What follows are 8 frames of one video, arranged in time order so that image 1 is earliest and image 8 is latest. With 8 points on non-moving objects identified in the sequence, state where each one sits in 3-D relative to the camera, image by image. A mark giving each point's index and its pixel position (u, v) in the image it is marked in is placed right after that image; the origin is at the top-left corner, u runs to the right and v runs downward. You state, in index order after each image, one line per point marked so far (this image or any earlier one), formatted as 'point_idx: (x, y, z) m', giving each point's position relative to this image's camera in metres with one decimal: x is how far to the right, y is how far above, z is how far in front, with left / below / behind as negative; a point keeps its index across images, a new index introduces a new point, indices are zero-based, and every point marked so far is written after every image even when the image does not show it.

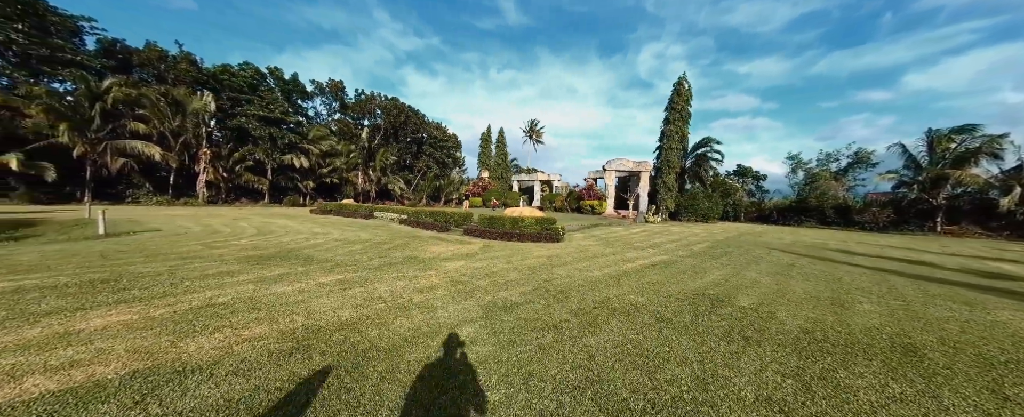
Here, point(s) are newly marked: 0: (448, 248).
0: (-1.7, -1.1, +8.5) m
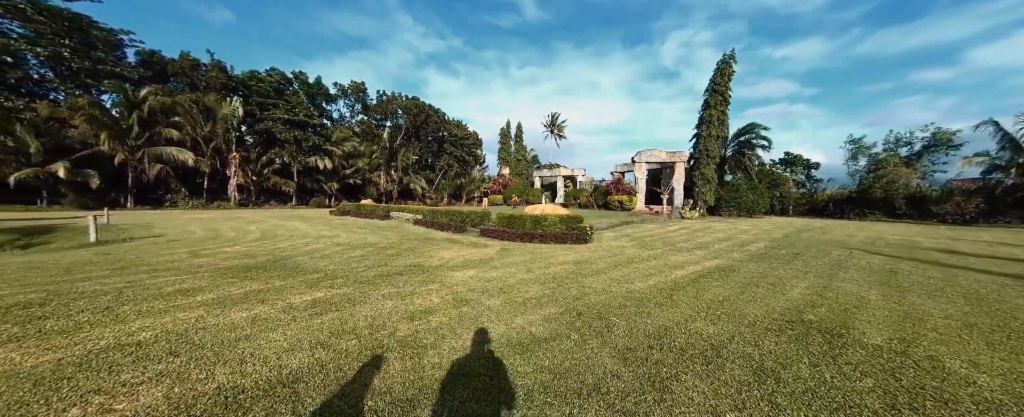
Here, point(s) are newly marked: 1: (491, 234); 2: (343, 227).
0: (-1.2, -1.1, +7.4) m
1: (-0.7, -0.9, +10.5) m
2: (-6.6, -0.8, +12.2) m
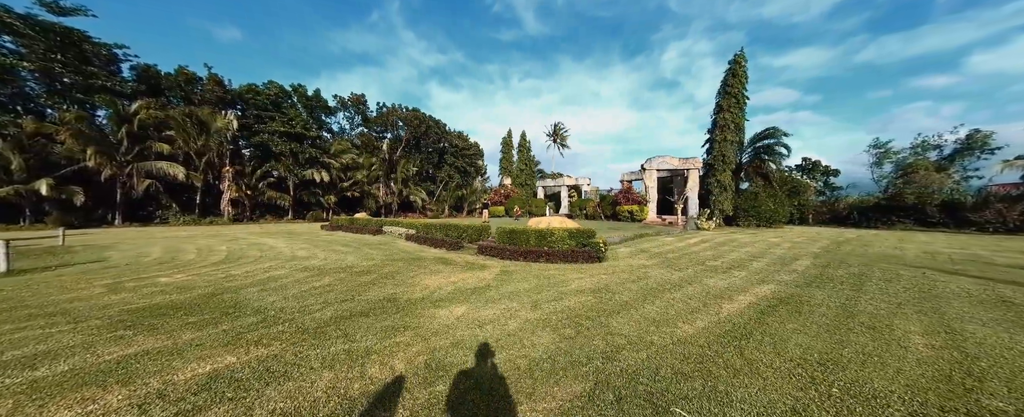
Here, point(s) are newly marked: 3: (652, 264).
0: (-1.2, -1.4, +6.1) m
1: (-0.6, -1.3, +9.2) m
2: (-6.5, -1.3, +10.9) m
3: (+3.6, -1.4, +7.8) m
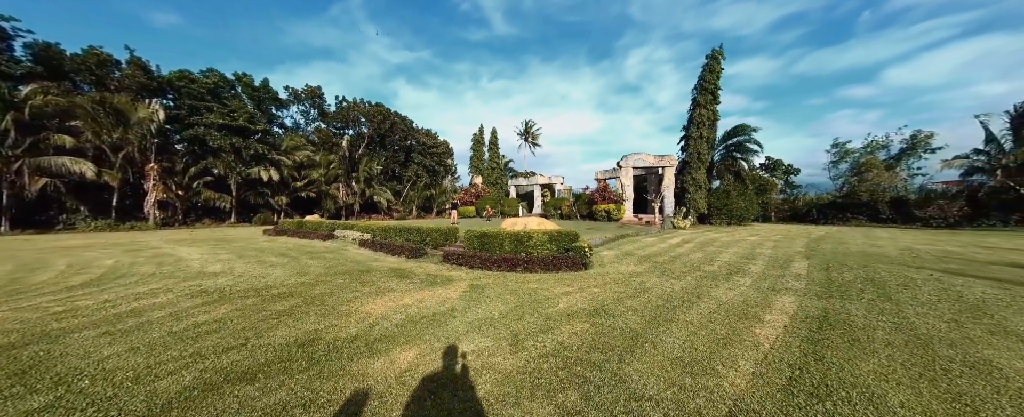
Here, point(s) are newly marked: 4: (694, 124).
0: (-1.6, -1.4, +4.7) m
1: (-1.4, -1.3, +7.8) m
2: (-7.4, -1.4, +9.0) m
3: (+3.0, -1.4, +6.8) m
4: (+10.1, +4.7, +17.3) m
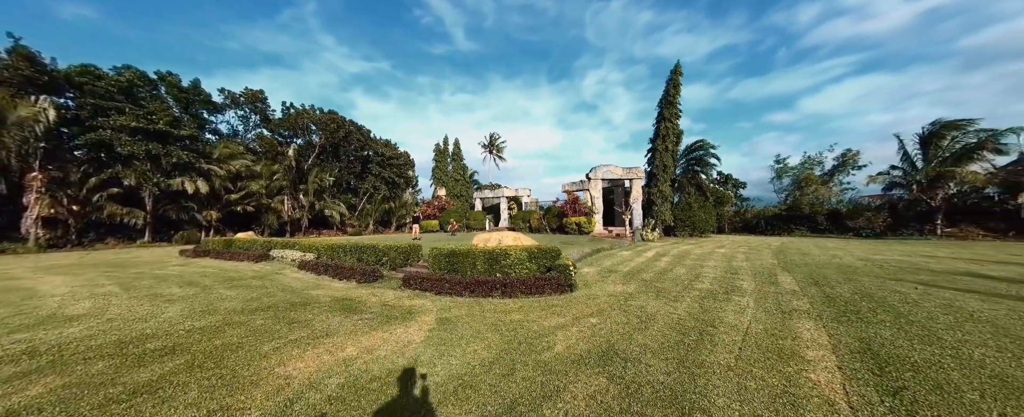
0: (-1.8, -1.6, +3.5) m
1: (-1.9, -1.6, +6.6) m
2: (-8.0, -1.7, +7.0) m
3: (+2.5, -1.6, +6.1) m
4: (+8.3, +4.0, +17.6) m
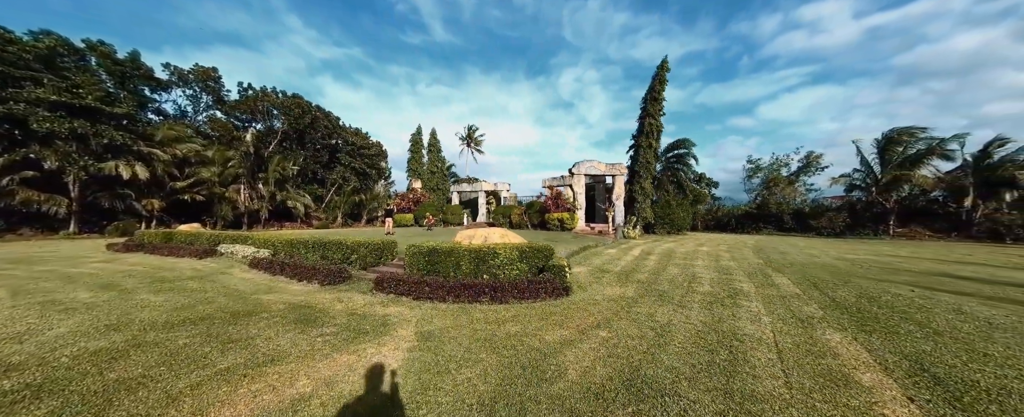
0: (-1.8, -1.5, +2.6) m
1: (-2.1, -1.5, +5.7) m
2: (-8.3, -1.5, +5.7) m
3: (+2.3, -1.6, +5.6) m
4: (+7.3, +4.1, +17.4) m
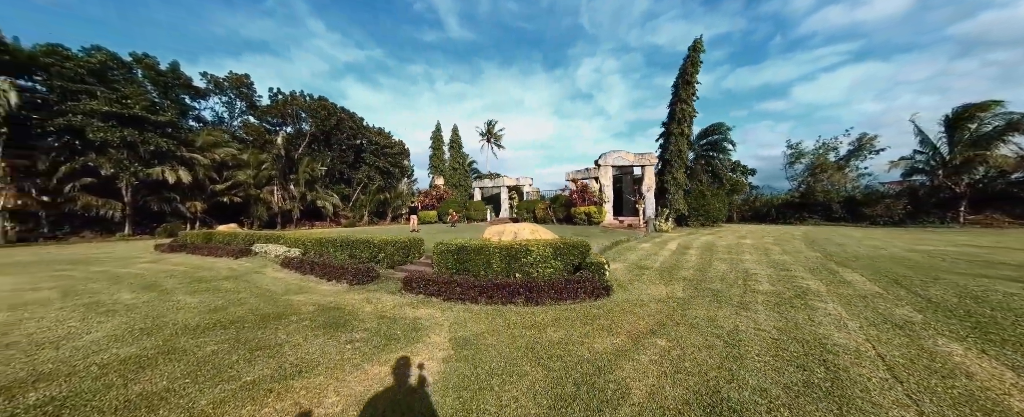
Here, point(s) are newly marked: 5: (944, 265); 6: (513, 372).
0: (-1.4, -1.5, +2.3) m
1: (-1.5, -1.4, +5.4) m
2: (-7.6, -1.6, +5.8) m
3: (+2.9, -1.4, +5.0) m
4: (+8.5, +4.6, +16.4) m
5: (+9.5, -1.2, +6.9) m
6: (0.0, -1.5, +2.8) m
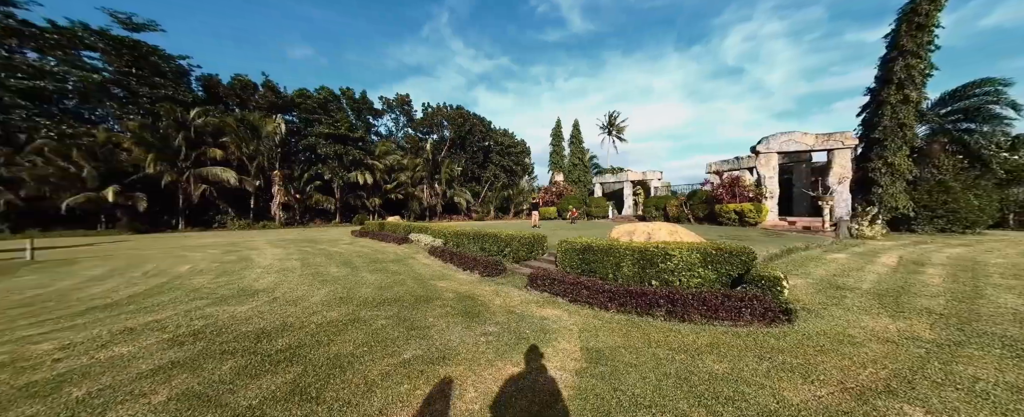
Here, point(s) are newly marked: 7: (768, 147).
0: (-0.3, -1.4, +2.4) m
1: (+0.7, -1.4, +5.3) m
2: (-4.9, -1.4, +7.9) m
3: (+4.6, -1.4, +3.3) m
4: (+14.1, +4.7, +11.8) m
5: (+11.5, -1.3, +2.6) m
6: (+1.1, -1.5, +2.3) m
7: (+11.6, +2.8, +14.3) m
